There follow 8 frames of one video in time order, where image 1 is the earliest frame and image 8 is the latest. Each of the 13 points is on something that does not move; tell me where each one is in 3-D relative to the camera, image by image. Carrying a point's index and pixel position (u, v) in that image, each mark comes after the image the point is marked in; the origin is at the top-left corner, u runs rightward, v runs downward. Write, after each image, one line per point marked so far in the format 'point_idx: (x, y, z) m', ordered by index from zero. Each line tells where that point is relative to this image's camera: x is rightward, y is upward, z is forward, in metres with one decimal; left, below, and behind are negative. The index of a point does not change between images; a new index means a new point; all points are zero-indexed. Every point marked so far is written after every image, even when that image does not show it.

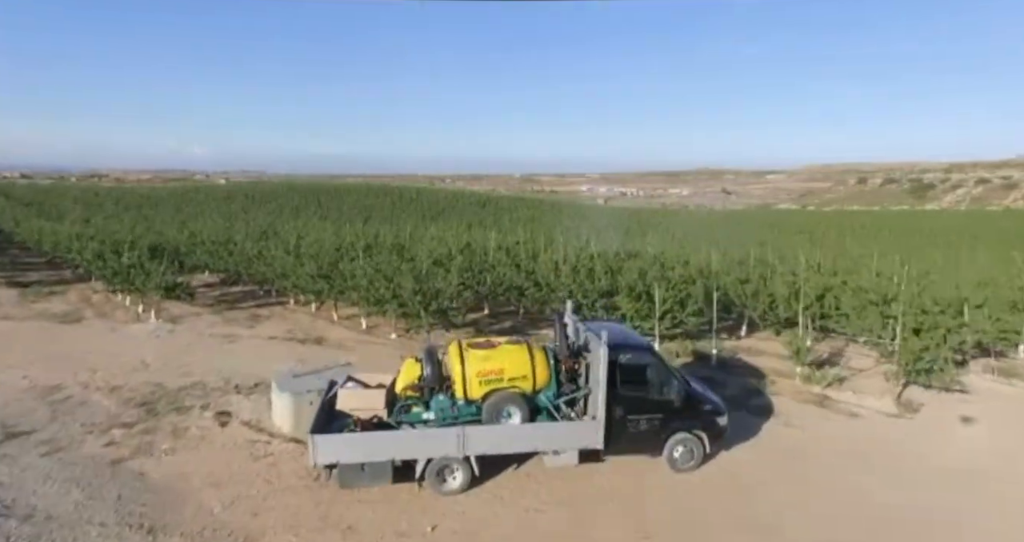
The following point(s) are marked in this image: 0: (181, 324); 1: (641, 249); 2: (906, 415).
0: (-6.8, -1.1, +12.3) m
1: (+4.2, +0.3, +19.1) m
2: (+4.7, -1.7, +7.1) m
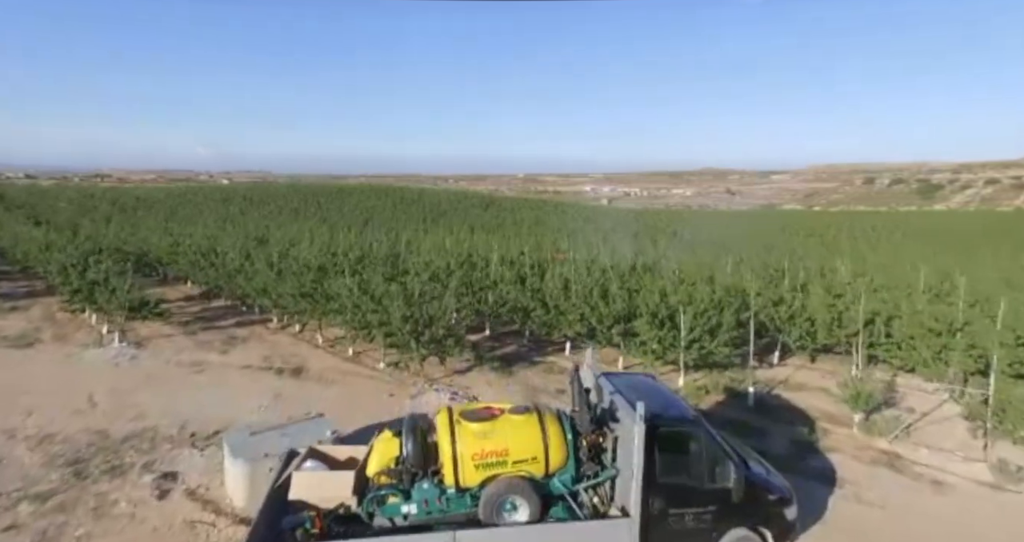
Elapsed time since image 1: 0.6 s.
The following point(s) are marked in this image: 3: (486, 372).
0: (-6.7, -1.4, +11.0) m
1: (+4.3, 0.0, +17.7) m
2: (+4.8, -2.1, +5.8) m
3: (-0.4, -1.7, +9.8) m
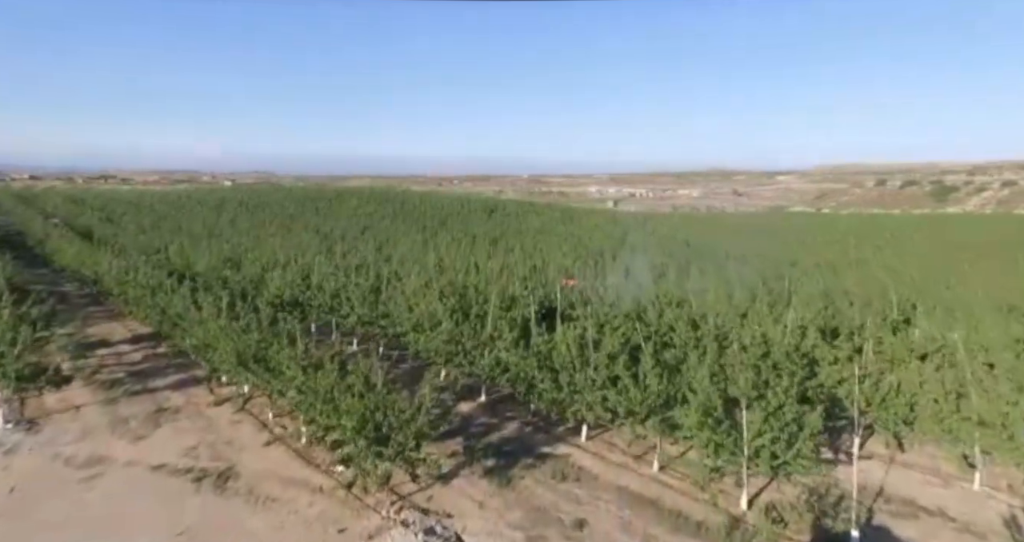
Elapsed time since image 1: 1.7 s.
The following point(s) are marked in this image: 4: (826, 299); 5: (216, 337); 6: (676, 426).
0: (-6.7, -2.3, +8.5) m
1: (+4.4, -0.9, +15.2) m
2: (+4.7, -2.9, +3.2) m
3: (-0.4, -2.5, +7.3) m
4: (+9.3, -0.9, +18.0) m
5: (-4.9, -1.1, +10.0) m
6: (+2.1, -1.9, +7.7) m
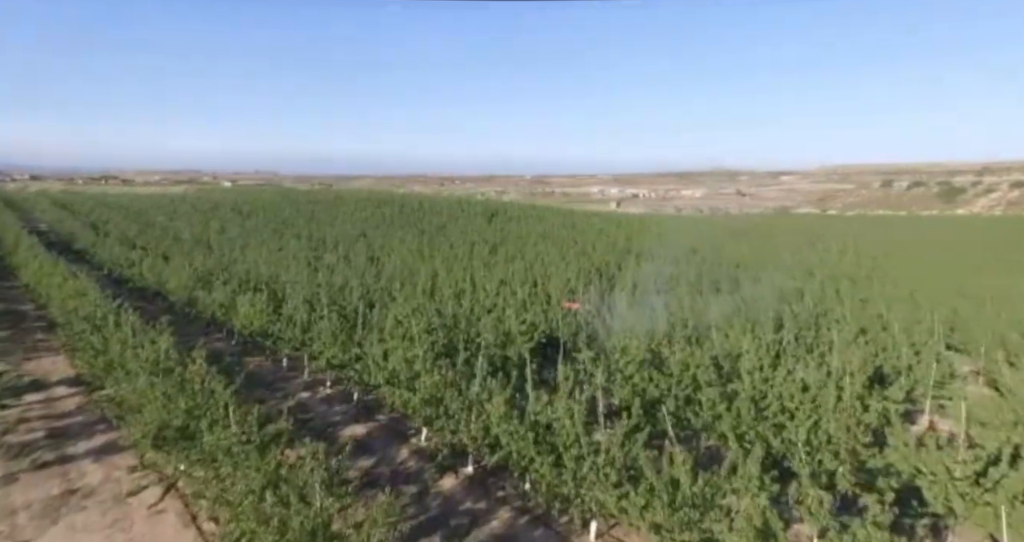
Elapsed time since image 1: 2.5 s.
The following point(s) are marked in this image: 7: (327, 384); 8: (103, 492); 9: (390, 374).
0: (-6.8, -2.9, +6.8) m
1: (+4.3, -1.5, +13.3) m
2: (+4.6, -3.5, +1.4) m
3: (-0.5, -3.2, +5.5) m
4: (+9.2, -1.5, +16.2) m
5: (-5.0, -1.7, +8.2) m
6: (+1.9, -2.6, +5.8) m
7: (-3.7, -2.3, +12.1) m
8: (-5.2, -2.8, +7.7) m
9: (-2.0, -1.6, +9.8) m
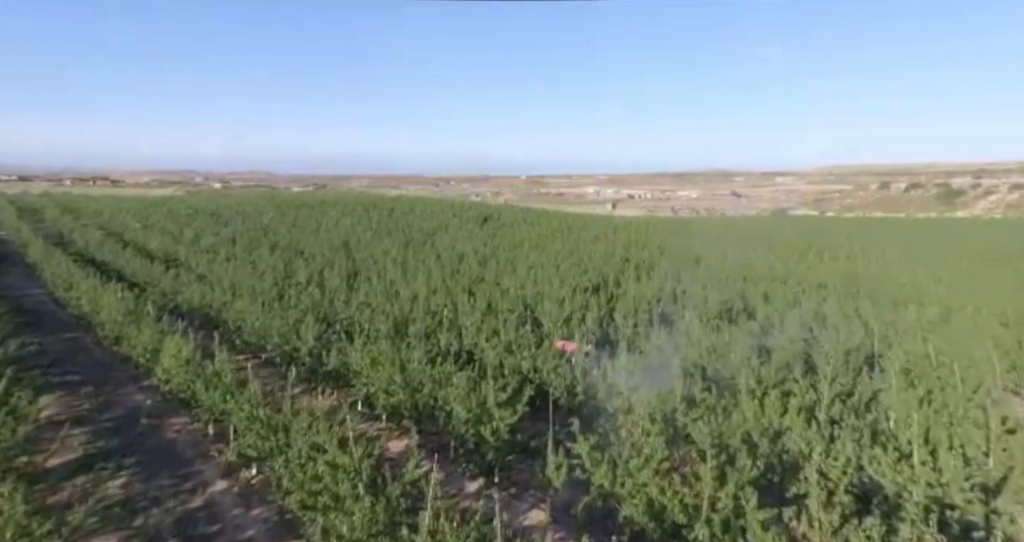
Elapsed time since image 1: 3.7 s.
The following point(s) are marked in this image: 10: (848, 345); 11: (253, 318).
0: (-7.1, -3.7, +4.0) m
1: (+3.9, -2.4, +10.7) m
2: (+4.3, -4.4, -1.2) m
3: (-0.9, -4.0, +2.8) m
4: (+8.8, -2.3, +13.5) m
5: (-5.3, -2.6, +5.4) m
6: (+1.6, -3.4, +3.2) m
7: (-4.1, -3.1, +9.4) m
8: (-5.5, -3.6, +5.0) m
9: (-2.4, -2.5, +7.1) m
10: (+10.2, -2.2, +18.1) m
11: (-7.5, -1.3, +17.5) m
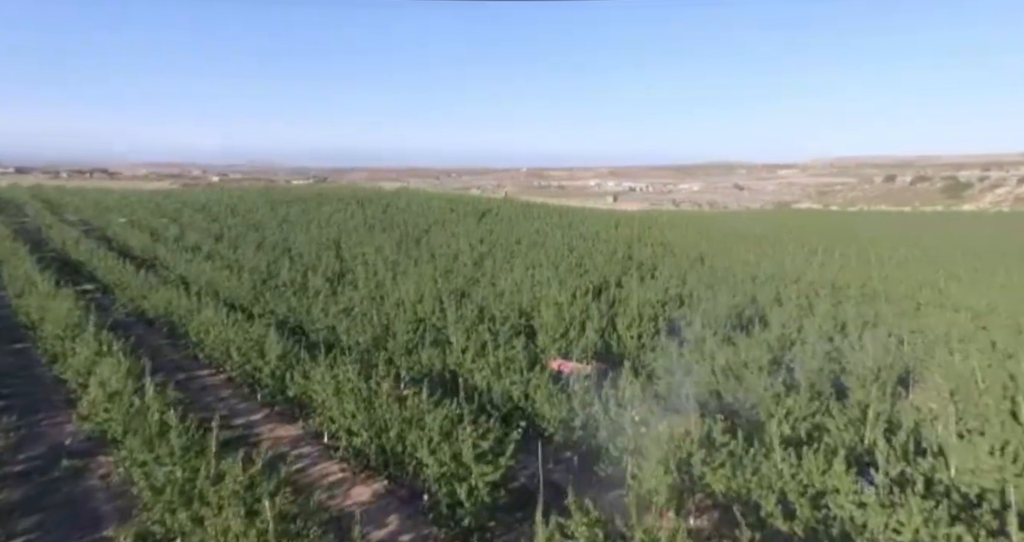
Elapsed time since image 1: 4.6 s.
0: (-7.4, -4.1, +2.3) m
1: (+3.7, -2.6, +8.9) m
2: (+4.0, -4.8, -3.0) m
3: (-1.1, -4.4, +1.0) m
4: (+8.6, -2.6, +11.7) m
5: (-5.6, -2.9, +3.7) m
6: (+1.4, -3.8, +1.4) m
7: (-4.3, -3.4, +7.7) m
8: (-5.8, -4.0, +3.2) m
9: (-2.6, -2.8, +5.3) m
10: (+9.9, -2.4, +16.3) m
11: (-7.8, -1.5, +15.7) m
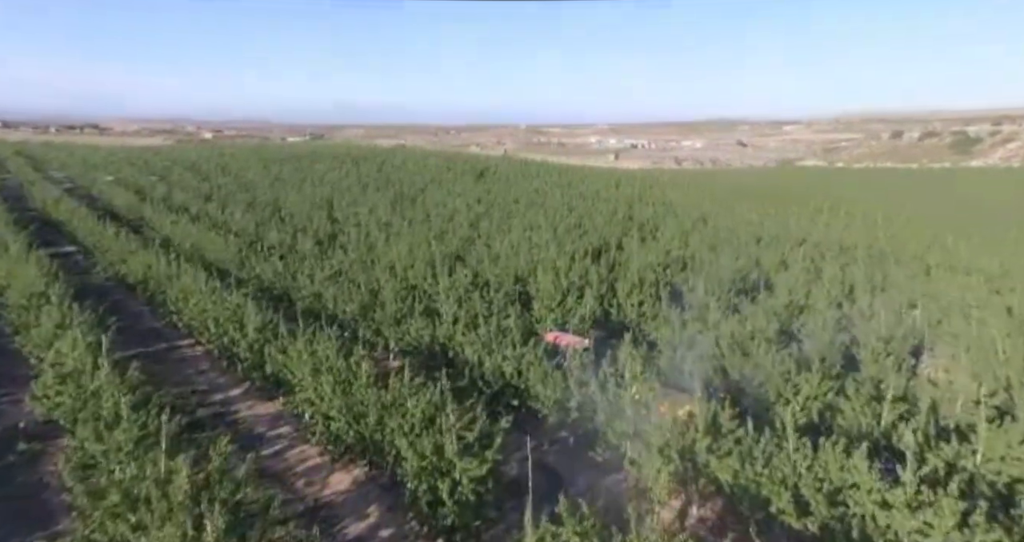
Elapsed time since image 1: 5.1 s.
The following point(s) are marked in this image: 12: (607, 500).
0: (-7.5, -4.2, +1.6) m
1: (+3.5, -2.3, +8.1) m
2: (+3.9, -5.2, -3.6) m
3: (-1.3, -4.5, +0.4) m
4: (+8.5, -2.0, +11.0) m
5: (-5.7, -2.9, +3.0) m
6: (+1.2, -3.9, +0.7) m
7: (-4.5, -3.1, +7.0) m
8: (-5.9, -4.0, +2.6) m
9: (-2.7, -2.7, +4.6) m
10: (+9.8, -1.5, +15.5) m
11: (-7.9, -0.6, +14.9) m
12: (+1.4, -3.4, +8.9) m
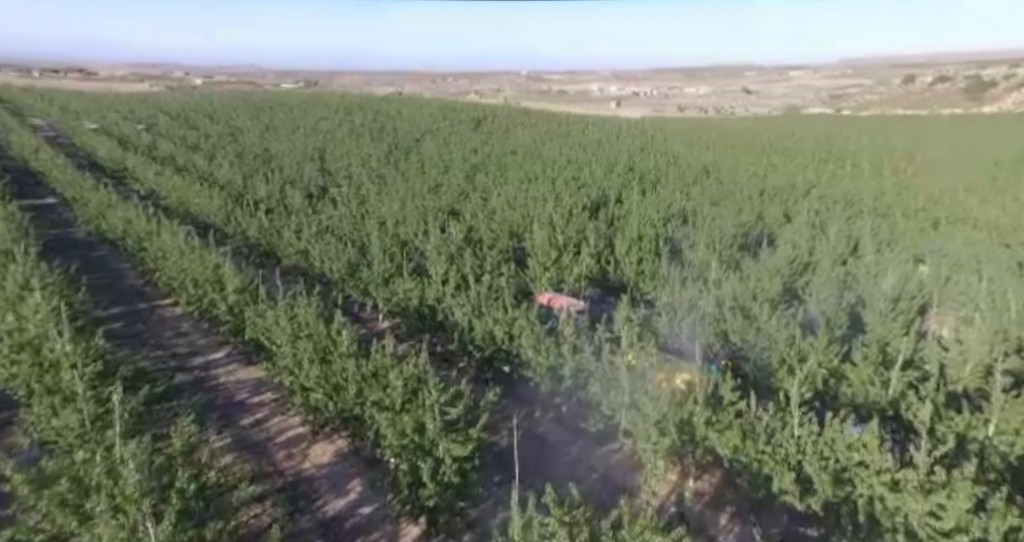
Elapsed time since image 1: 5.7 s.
0: (-7.7, -4.2, +1.4) m
1: (+3.3, -1.8, +7.7) m
2: (+3.7, -5.7, -3.8) m
3: (-1.4, -4.7, +0.2) m
4: (+8.3, -1.3, +10.5) m
5: (-5.9, -2.9, +2.6) m
6: (+1.1, -4.0, +0.4) m
7: (-4.6, -2.8, +6.6) m
8: (-6.1, -4.0, +2.3) m
9: (-2.9, -2.5, +4.2) m
10: (+9.6, -0.4, +14.9) m
11: (-8.1, +0.4, +14.3) m
12: (+1.2, -2.8, +8.5) m
